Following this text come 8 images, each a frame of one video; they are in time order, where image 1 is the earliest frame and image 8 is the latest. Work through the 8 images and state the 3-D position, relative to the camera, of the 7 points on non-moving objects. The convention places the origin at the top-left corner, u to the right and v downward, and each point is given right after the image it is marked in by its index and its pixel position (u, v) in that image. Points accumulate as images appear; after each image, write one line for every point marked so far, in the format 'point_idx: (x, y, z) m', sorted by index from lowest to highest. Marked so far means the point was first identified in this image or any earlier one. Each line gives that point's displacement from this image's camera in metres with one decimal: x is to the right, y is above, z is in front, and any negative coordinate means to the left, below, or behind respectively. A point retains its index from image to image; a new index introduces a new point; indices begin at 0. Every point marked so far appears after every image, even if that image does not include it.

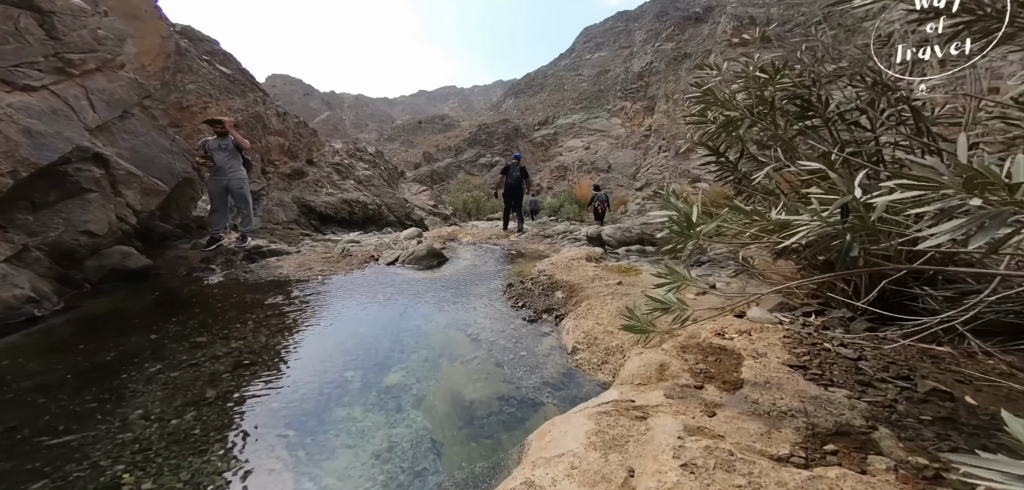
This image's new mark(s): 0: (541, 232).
0: (+0.5, +0.2, +7.1) m
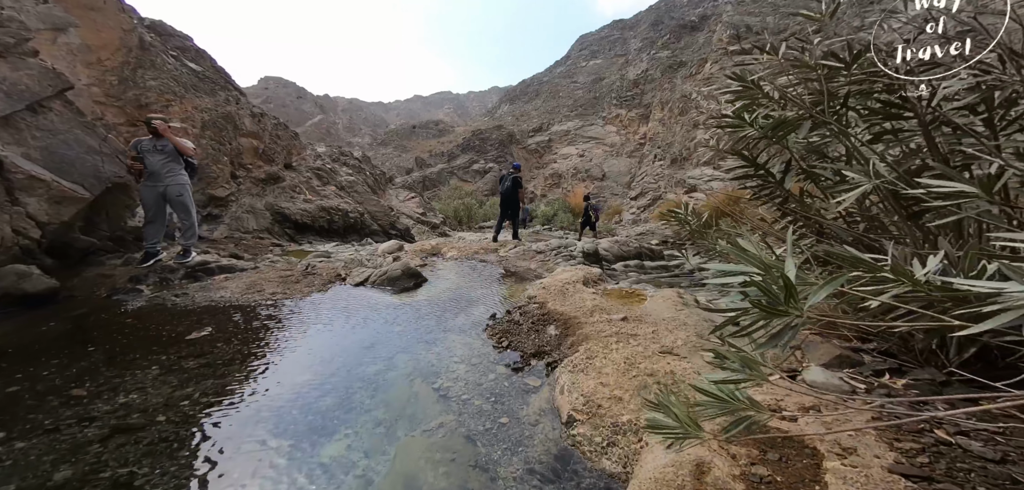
0: (+0.3, 0.0, +6.5) m
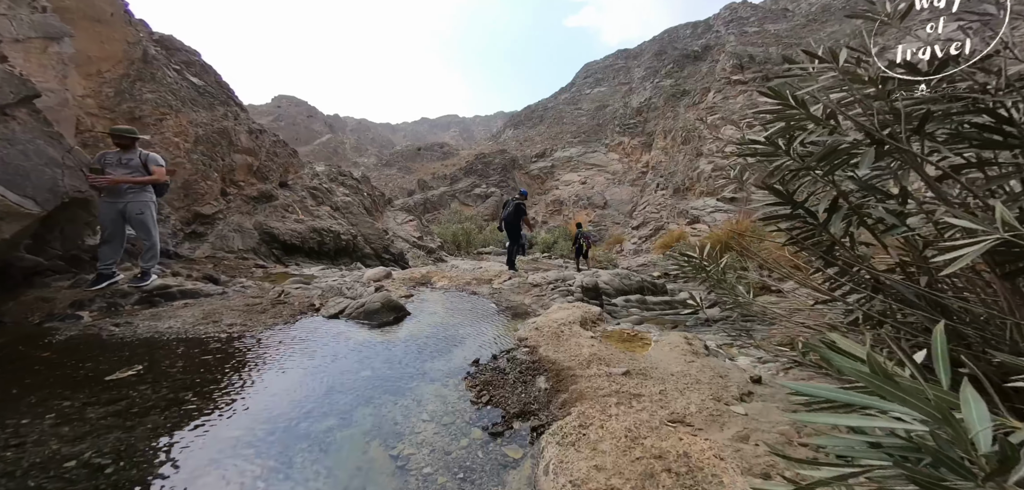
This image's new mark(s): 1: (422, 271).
0: (+0.2, -0.5, +6.1) m
1: (-1.3, -0.4, +6.4) m
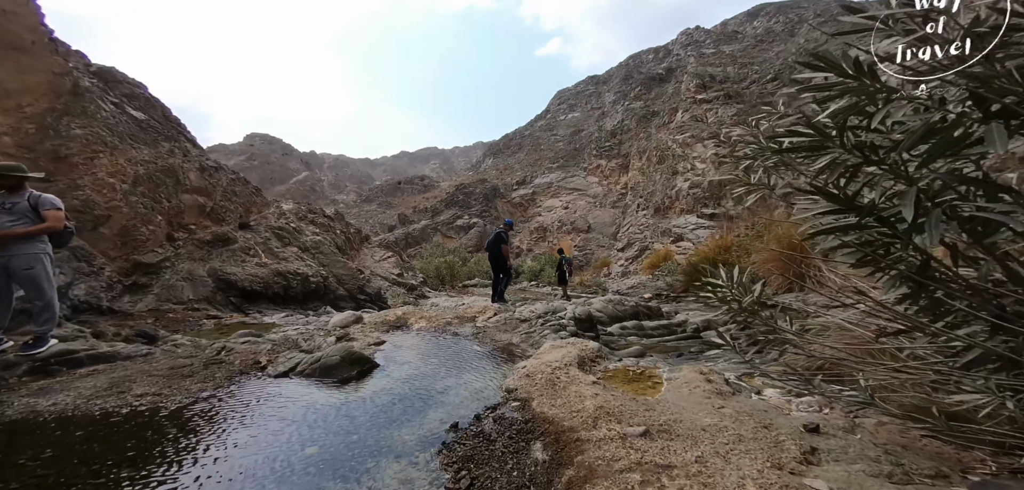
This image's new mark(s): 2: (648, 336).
0: (0.0, -0.9, +5.6) m
1: (-1.5, -0.9, +5.8) m
2: (+2.0, -1.3, +6.4) m
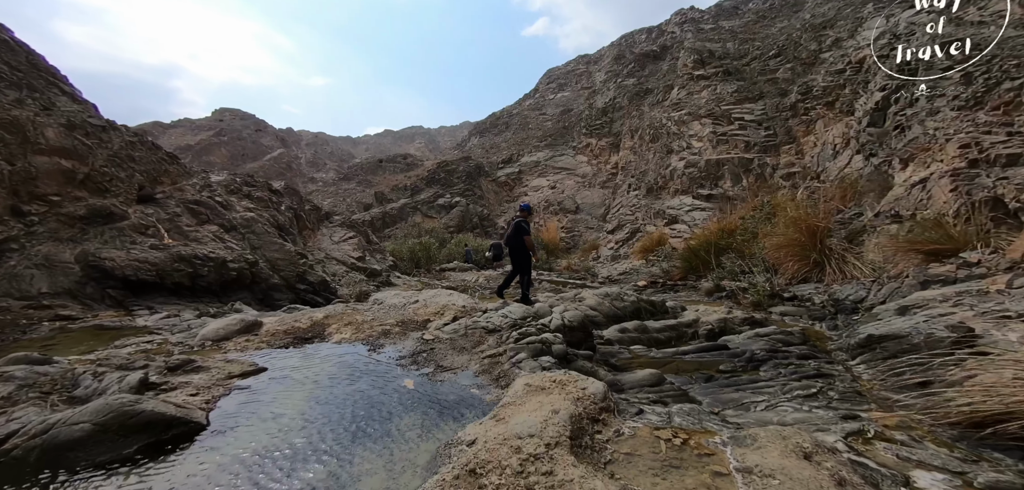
0: (-0.3, -0.7, +4.0) m
1: (-1.9, -0.7, +4.2) m
2: (+1.7, -1.1, +5.0) m
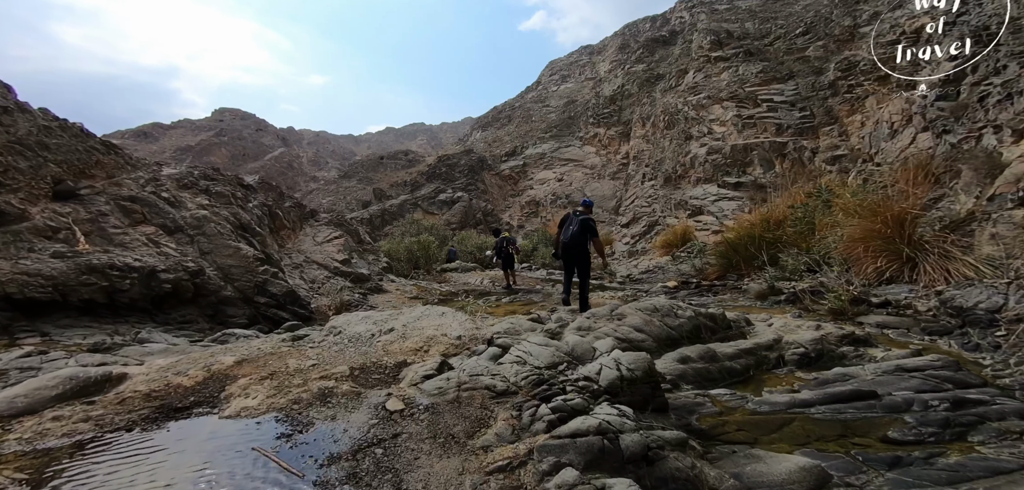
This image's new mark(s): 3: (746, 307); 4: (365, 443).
0: (-0.2, -0.7, +2.5) m
1: (-1.7, -0.7, +2.7) m
2: (+1.8, -1.1, +3.4) m
3: (+3.8, -1.0, +7.0) m
4: (-0.6, -0.8, +1.8) m
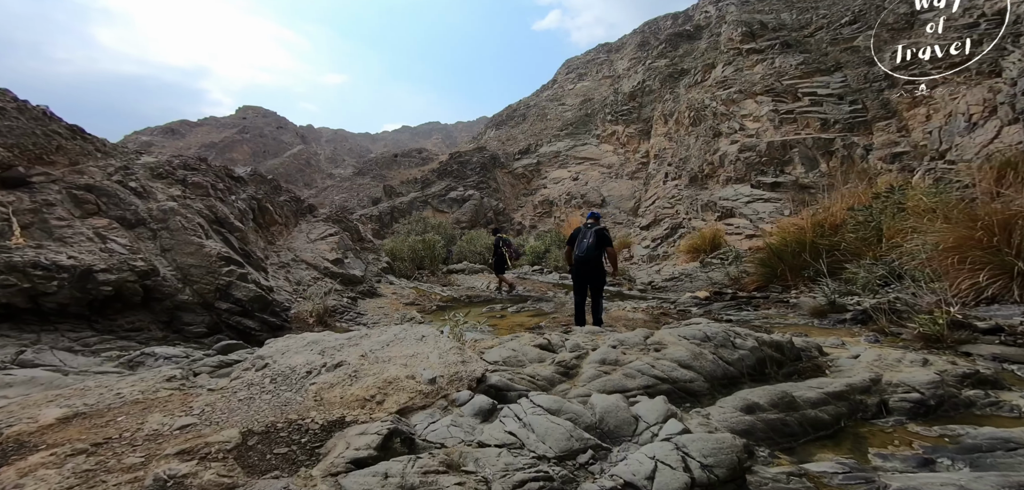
0: (-0.2, -0.7, +1.5) m
1: (-1.8, -0.7, +1.8) m
2: (+1.8, -1.1, +2.4) m
3: (+3.9, -1.1, +5.9) m
4: (-0.7, -0.8, +0.8) m
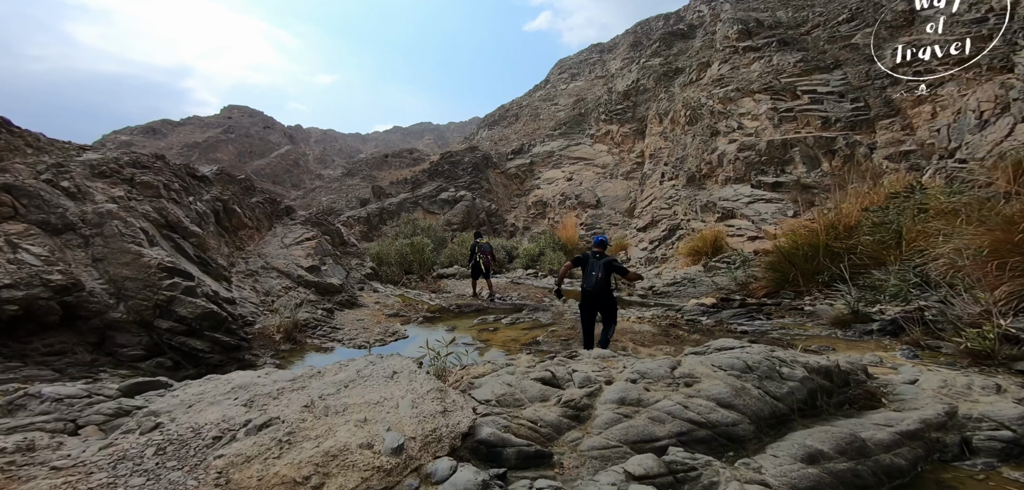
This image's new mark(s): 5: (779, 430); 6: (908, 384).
0: (-0.2, -0.7, +0.9) m
1: (-1.8, -0.7, +1.1) m
2: (+1.8, -1.2, +1.8) m
3: (+3.9, -1.2, +5.3) m
4: (-0.7, -0.9, +0.2) m
5: (+1.5, -1.0, +2.5) m
6: (+2.9, -1.0, +3.2) m
